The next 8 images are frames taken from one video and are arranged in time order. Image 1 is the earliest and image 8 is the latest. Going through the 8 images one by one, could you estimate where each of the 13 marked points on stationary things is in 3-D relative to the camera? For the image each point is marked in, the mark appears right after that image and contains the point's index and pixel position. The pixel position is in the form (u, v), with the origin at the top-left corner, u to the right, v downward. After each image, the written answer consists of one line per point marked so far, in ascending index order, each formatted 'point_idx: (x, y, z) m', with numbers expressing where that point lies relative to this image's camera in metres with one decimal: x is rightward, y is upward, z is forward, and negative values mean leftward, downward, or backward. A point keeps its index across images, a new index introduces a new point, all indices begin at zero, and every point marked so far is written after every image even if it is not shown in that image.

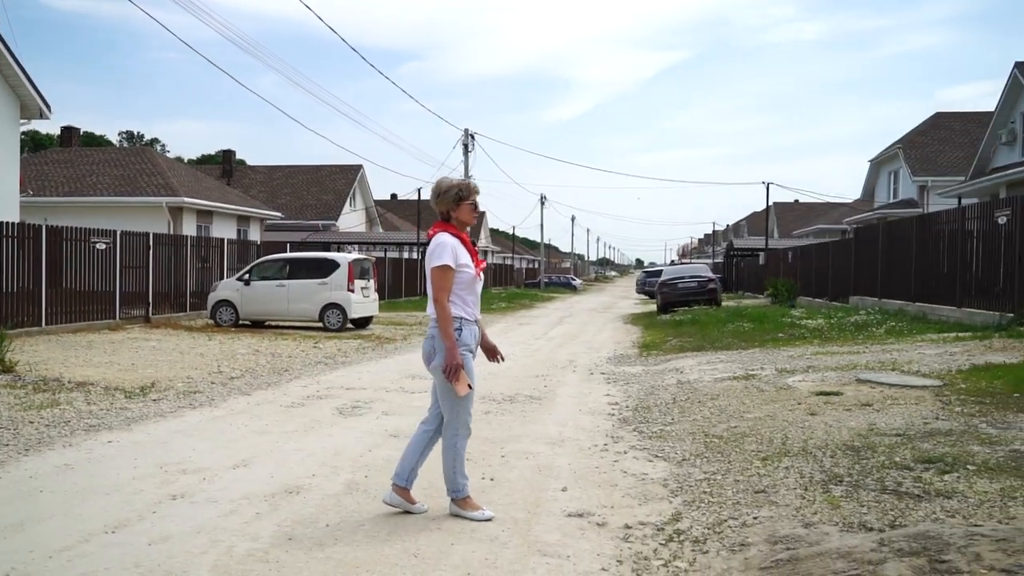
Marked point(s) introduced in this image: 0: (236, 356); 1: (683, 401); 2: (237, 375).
0: (-4.8, -1.2, +14.4) m
1: (+1.9, -1.2, +8.9) m
2: (-3.8, -1.2, +11.6) m
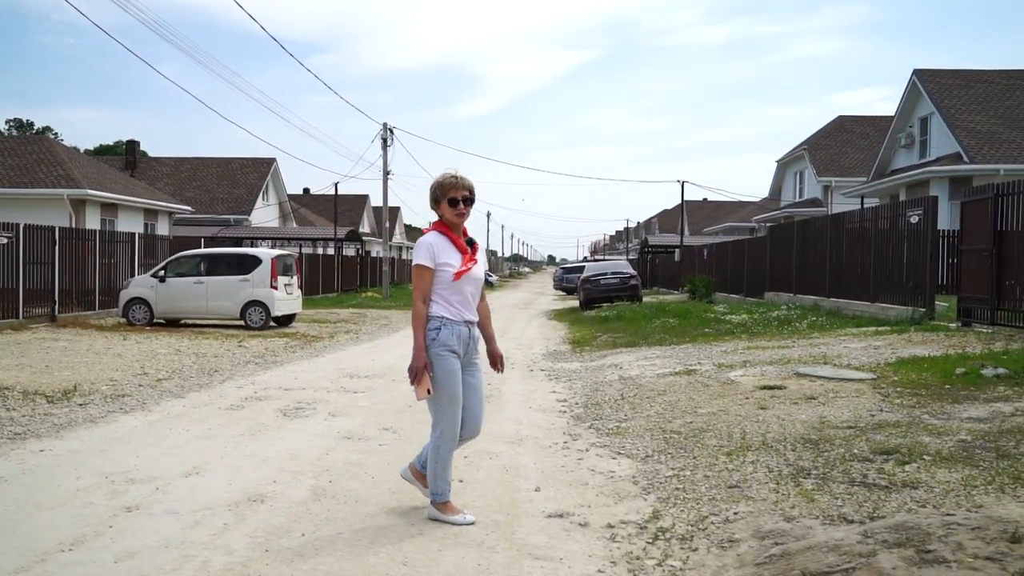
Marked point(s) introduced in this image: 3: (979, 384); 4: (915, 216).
0: (-5.9, -1.1, +13.8) m
1: (+1.3, -1.2, +9.0) m
2: (-4.6, -1.2, +11.0) m
3: (+4.7, -1.0, +8.4) m
4: (+7.8, +1.4, +16.1) m
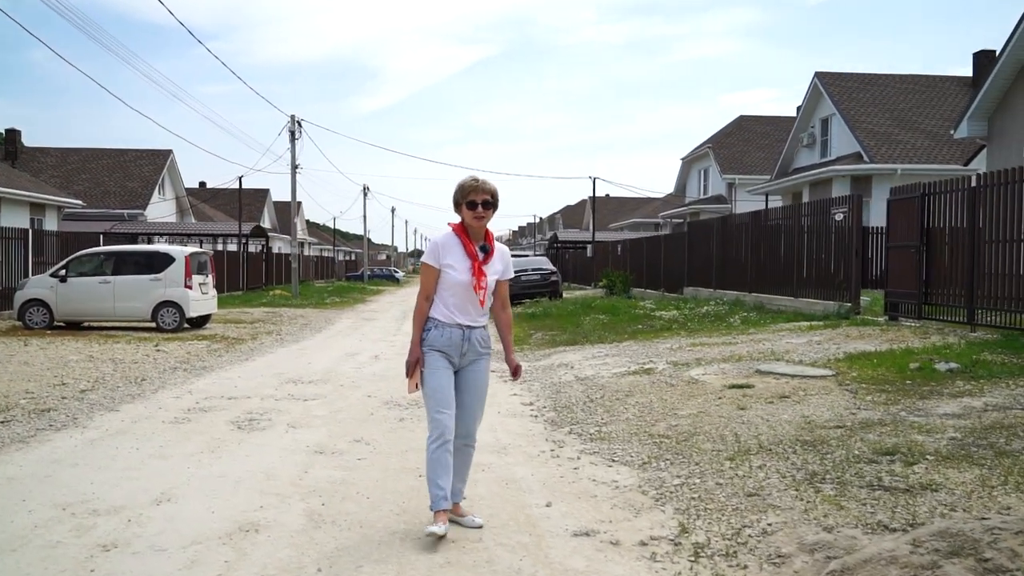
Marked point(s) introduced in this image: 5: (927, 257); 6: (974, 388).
0: (-6.7, -1.2, +12.7) m
1: (+0.9, -1.2, +8.8) m
2: (-5.2, -1.2, +10.1) m
3: (+4.4, -0.9, +8.6) m
4: (+6.5, +1.5, +16.6) m
5: (+6.6, +0.5, +13.2) m
6: (+4.5, -1.0, +8.1) m
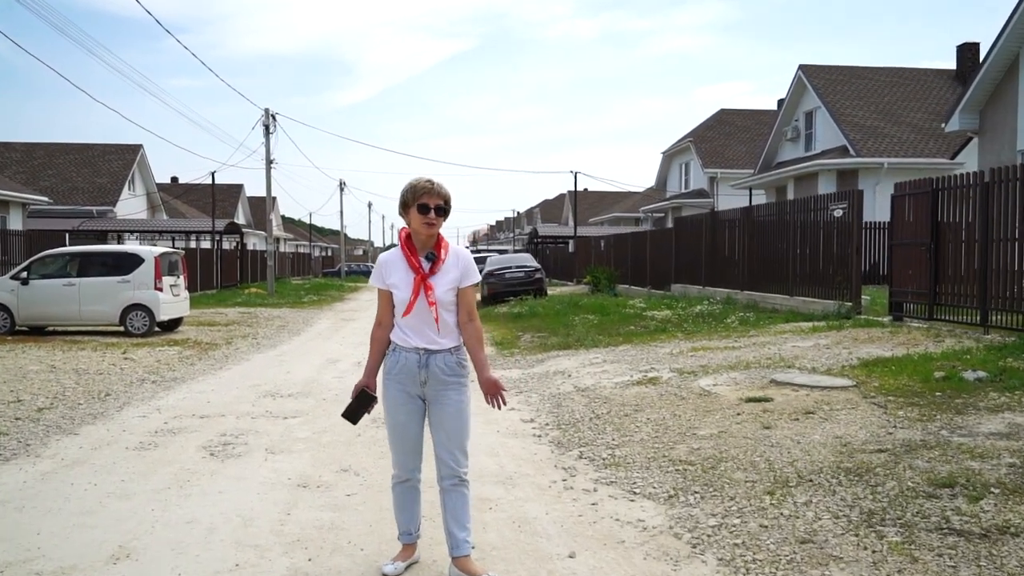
0: (-6.9, -1.2, +11.8) m
1: (+0.9, -1.2, +8.1) m
2: (-5.2, -1.3, +9.3) m
3: (+4.4, -1.0, +8.1) m
4: (+6.3, +1.5, +16.0) m
5: (+6.4, +0.5, +12.7) m
6: (+4.5, -1.0, +7.5) m
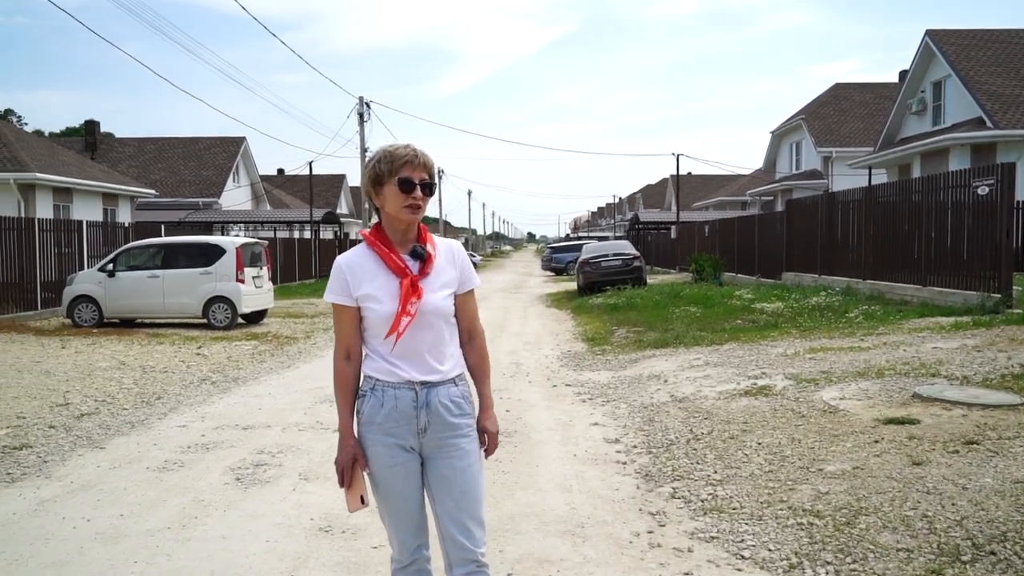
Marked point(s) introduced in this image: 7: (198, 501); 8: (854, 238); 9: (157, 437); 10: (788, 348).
0: (-5.7, -1.2, +11.3) m
1: (+1.6, -1.2, +6.7) m
2: (-4.4, -1.2, +8.6) m
3: (+5.0, -0.9, +6.2) m
4: (+7.8, +1.7, +13.9) m
5: (+7.6, +0.6, +10.5) m
6: (+5.0, -1.0, +5.6) m
7: (-2.0, -1.4, +5.4) m
8: (+7.9, +1.2, +19.2) m
9: (-3.1, -1.3, +7.3) m
10: (+3.7, -0.8, +11.1) m
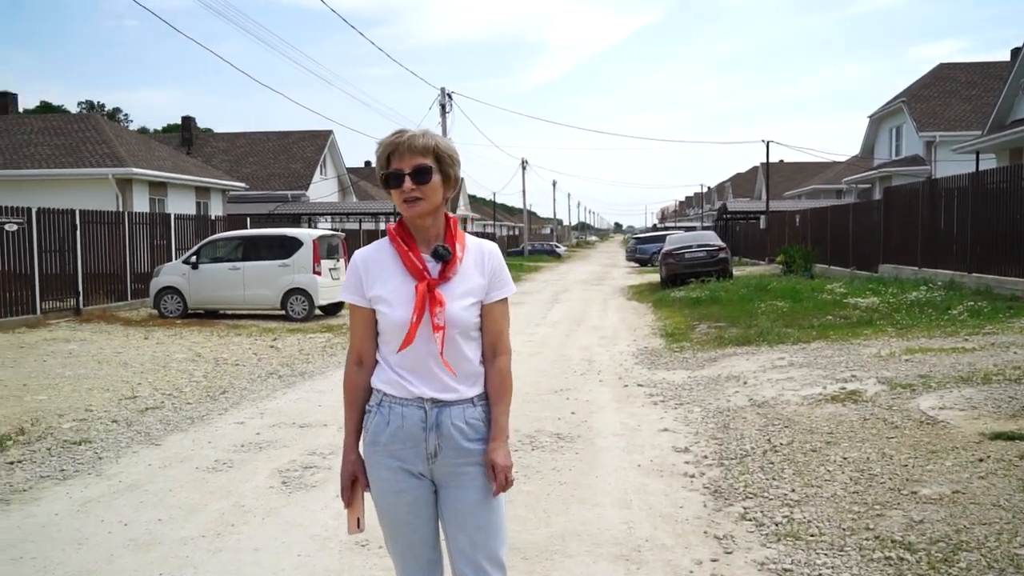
0: (-4.7, -1.1, +11.5) m
1: (+2.0, -1.2, +6.1) m
2: (-3.7, -1.2, +8.6) m
3: (+5.4, -0.9, +5.3) m
4: (+9.0, +1.8, +12.6) m
5: (+8.4, +0.7, +9.3) m
6: (+5.3, -1.0, +4.7) m
7: (-1.7, -1.4, +5.2) m
8: (+9.6, +1.3, +17.9) m
9: (-2.6, -1.3, +7.2) m
10: (+4.5, -0.7, +10.3) m
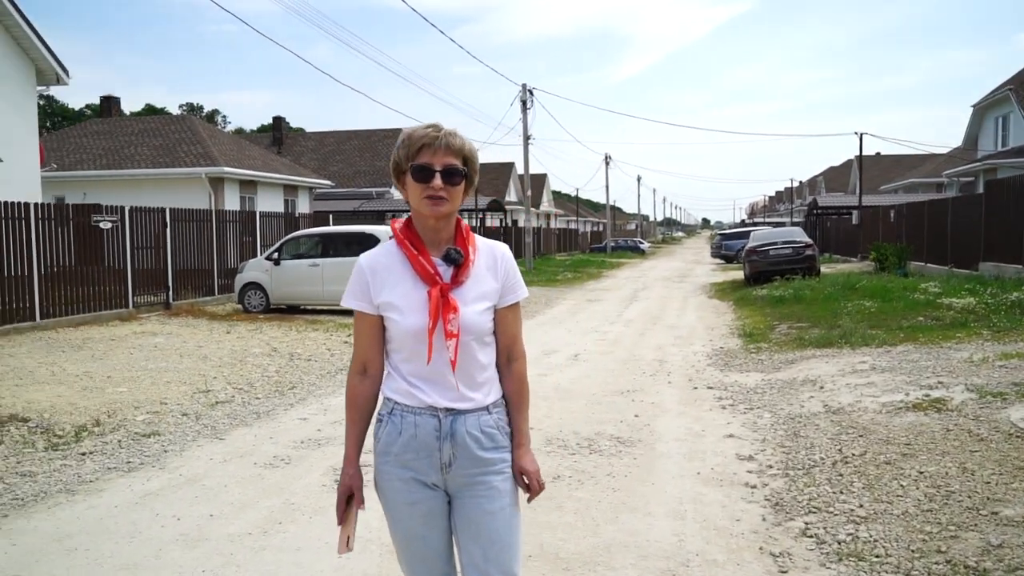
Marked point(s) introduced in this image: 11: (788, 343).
0: (-3.8, -1.0, +11.8) m
1: (+2.4, -1.2, +5.8) m
2: (-3.0, -1.1, +8.8) m
3: (+5.7, -1.0, +4.6) m
4: (+10.0, +1.7, +11.5) m
5: (+9.1, +0.6, +8.3) m
6: (+5.6, -1.0, +4.0) m
7: (-1.4, -1.4, +5.2) m
8: (+11.1, +1.3, +16.7) m
9: (-2.1, -1.2, +7.3) m
10: (+5.3, -0.7, +9.6) m
11: (+4.1, -0.8, +12.4) m
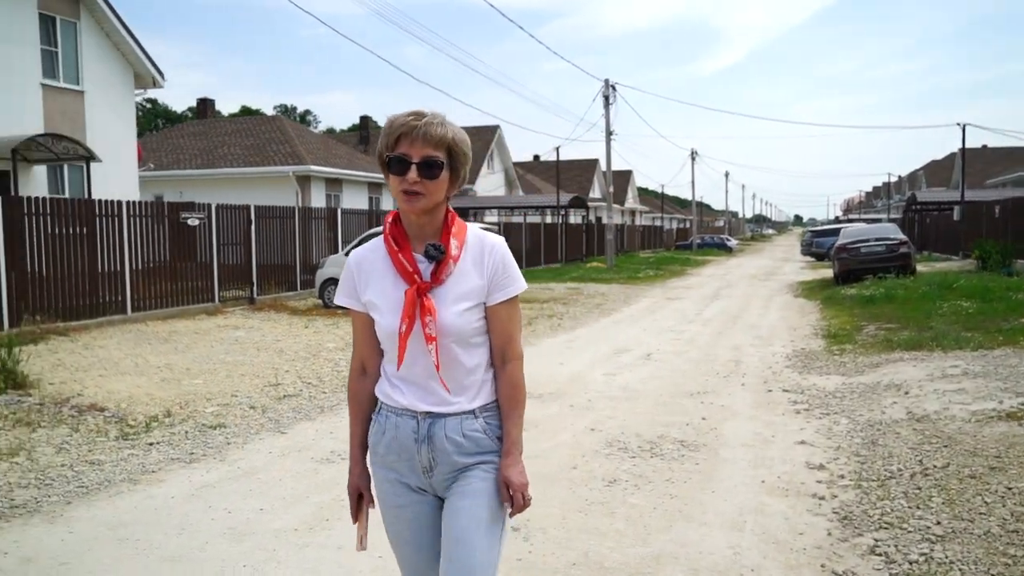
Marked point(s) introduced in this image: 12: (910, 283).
0: (-2.8, -0.9, +12.0) m
1: (+2.8, -1.2, +5.4) m
2: (-2.3, -1.1, +9.0) m
3: (+5.9, -1.0, +3.9) m
4: (+10.9, +1.7, +10.2) m
5: (+9.7, +0.6, +7.2) m
6: (+5.7, -1.0, +3.3) m
7: (-1.1, -1.3, +5.2) m
8: (+12.5, +1.3, +15.4) m
9: (-1.5, -1.2, +7.3) m
10: (+6.1, -0.7, +8.9) m
11: (+5.1, -0.8, +11.7) m
12: (+9.5, +0.1, +19.9) m
